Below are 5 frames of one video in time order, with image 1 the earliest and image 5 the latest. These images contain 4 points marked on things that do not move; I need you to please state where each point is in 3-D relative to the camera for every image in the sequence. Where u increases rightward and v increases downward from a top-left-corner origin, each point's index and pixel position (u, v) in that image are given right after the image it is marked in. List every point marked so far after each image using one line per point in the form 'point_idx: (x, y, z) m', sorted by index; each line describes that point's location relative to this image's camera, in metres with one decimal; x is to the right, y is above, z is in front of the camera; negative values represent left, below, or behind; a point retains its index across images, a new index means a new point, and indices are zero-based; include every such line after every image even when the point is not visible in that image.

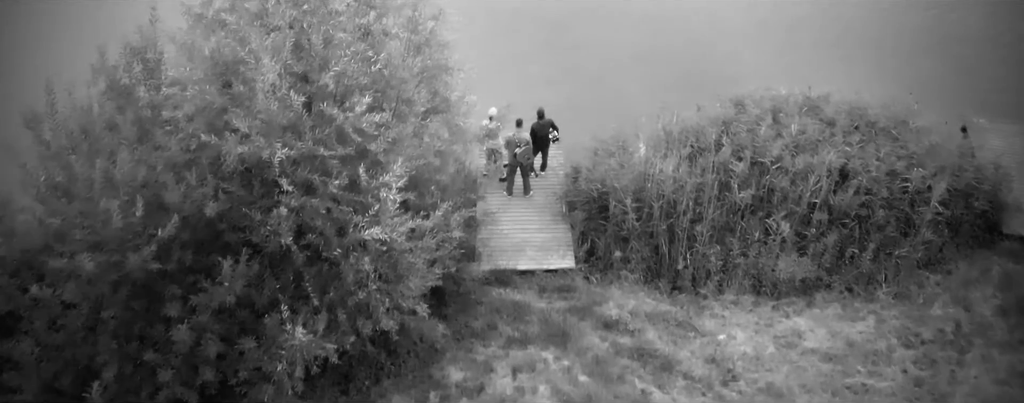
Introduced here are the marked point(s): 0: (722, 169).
0: (+2.4, +0.4, +8.4) m
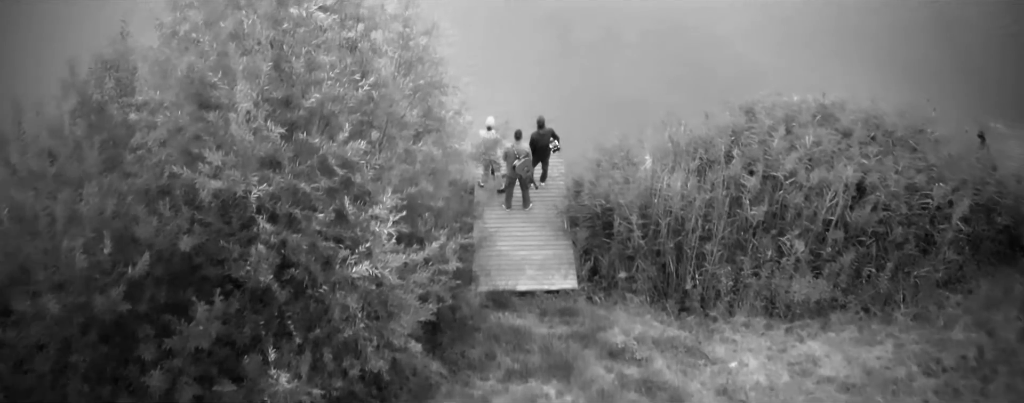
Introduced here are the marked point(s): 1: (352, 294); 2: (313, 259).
0: (+2.4, +0.2, +8.0) m
1: (-1.1, -0.6, +5.2) m
2: (-1.4, -0.4, +5.1) m
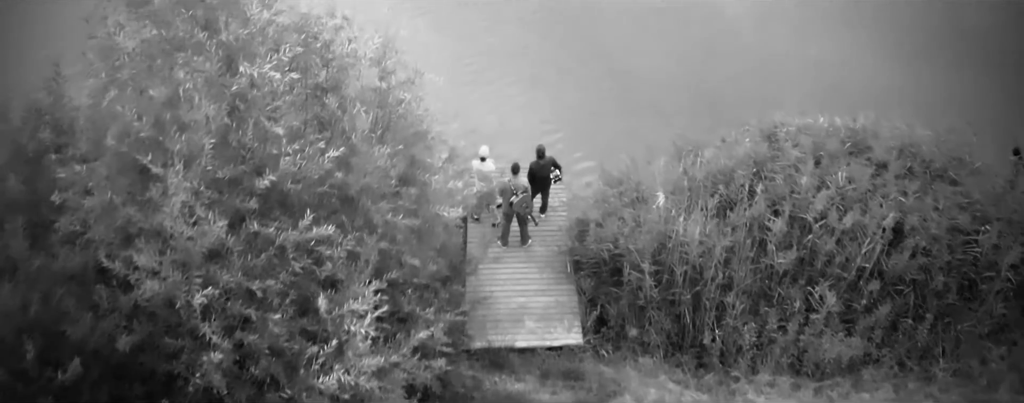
0: (+2.4, -0.2, +7.2) m
1: (-1.1, -1.2, +4.4) m
2: (-1.4, -0.9, +4.3) m
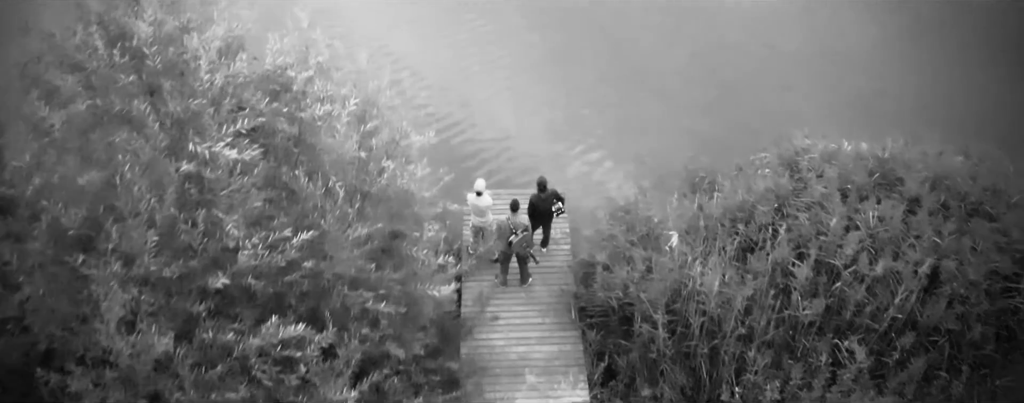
0: (+2.4, -0.6, +6.5) m
1: (-1.1, -1.6, +3.8) m
2: (-1.4, -1.4, +3.7) m
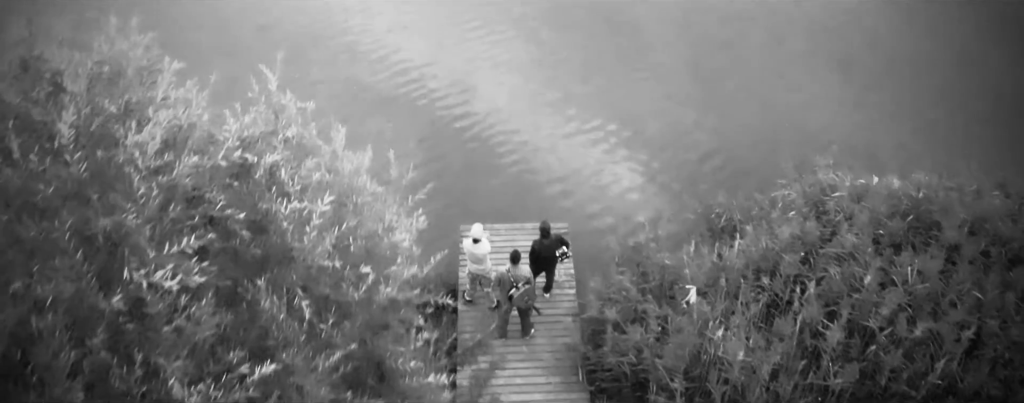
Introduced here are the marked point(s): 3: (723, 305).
0: (+2.4, -1.1, +6.0) m
1: (-1.1, -2.2, +3.2) m
2: (-1.3, -1.9, +3.1) m
3: (+1.7, -0.8, +6.1) m
